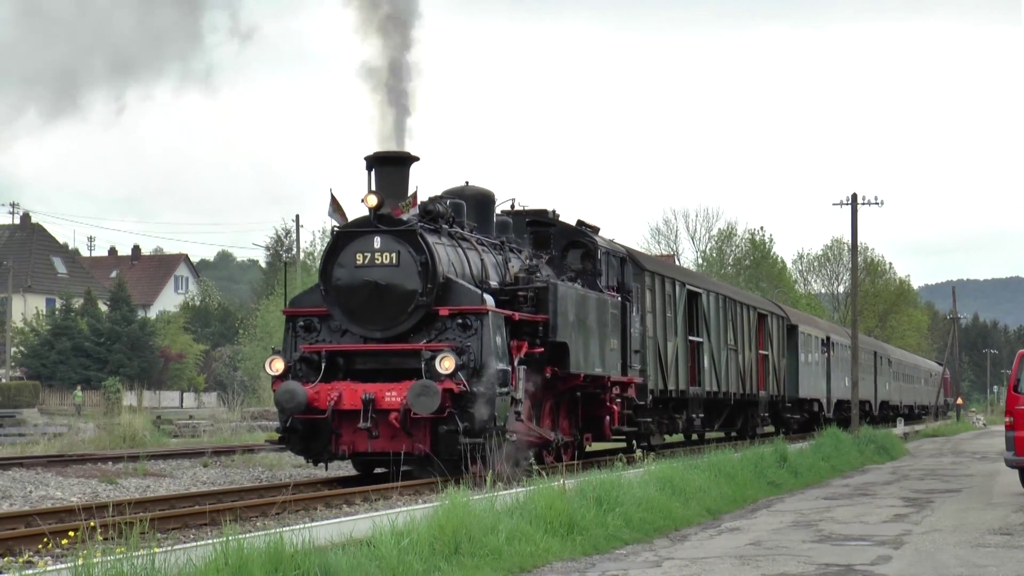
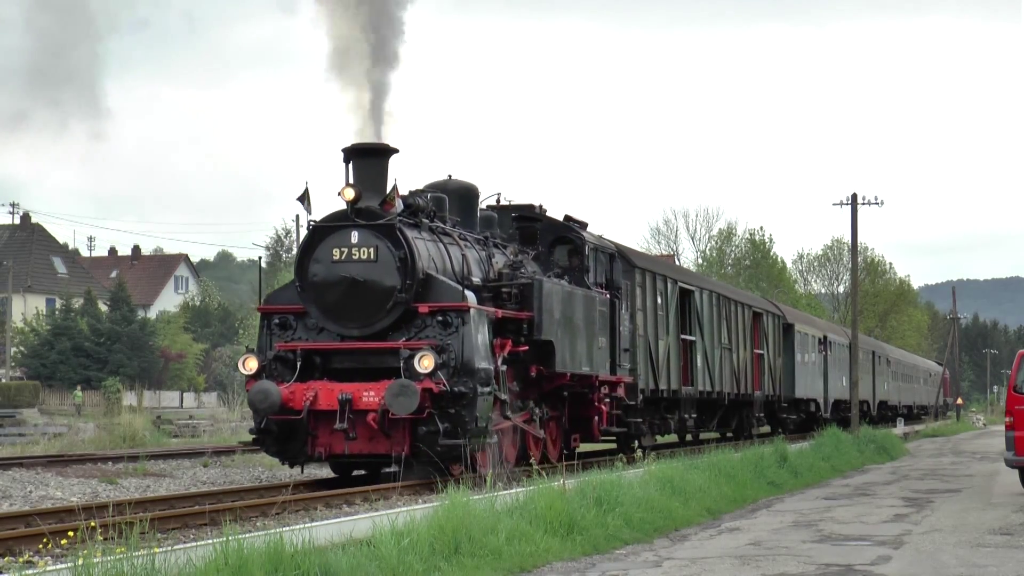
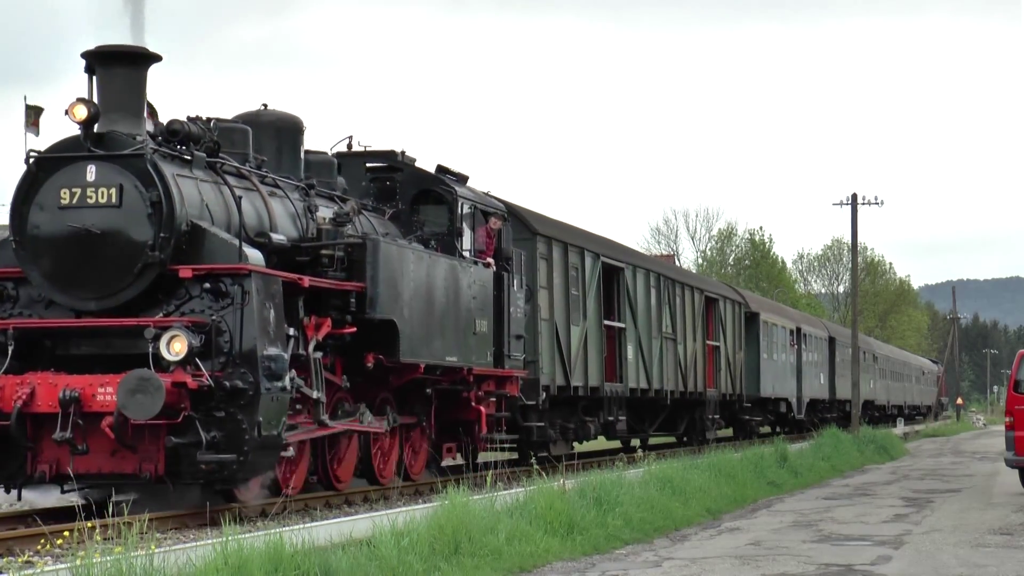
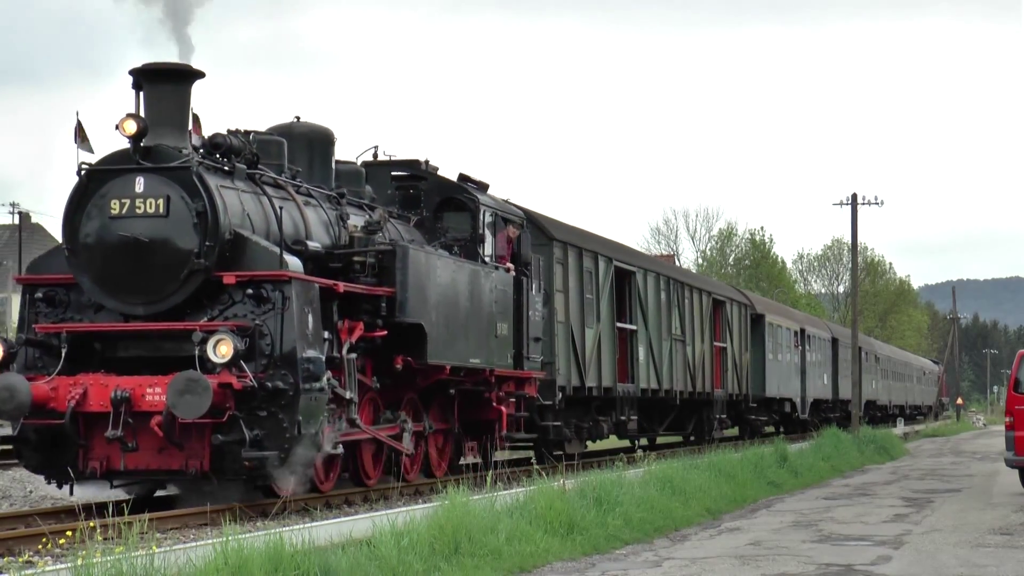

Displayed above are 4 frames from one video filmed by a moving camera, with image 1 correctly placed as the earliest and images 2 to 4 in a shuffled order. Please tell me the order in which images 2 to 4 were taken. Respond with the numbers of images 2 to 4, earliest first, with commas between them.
2, 4, 3
